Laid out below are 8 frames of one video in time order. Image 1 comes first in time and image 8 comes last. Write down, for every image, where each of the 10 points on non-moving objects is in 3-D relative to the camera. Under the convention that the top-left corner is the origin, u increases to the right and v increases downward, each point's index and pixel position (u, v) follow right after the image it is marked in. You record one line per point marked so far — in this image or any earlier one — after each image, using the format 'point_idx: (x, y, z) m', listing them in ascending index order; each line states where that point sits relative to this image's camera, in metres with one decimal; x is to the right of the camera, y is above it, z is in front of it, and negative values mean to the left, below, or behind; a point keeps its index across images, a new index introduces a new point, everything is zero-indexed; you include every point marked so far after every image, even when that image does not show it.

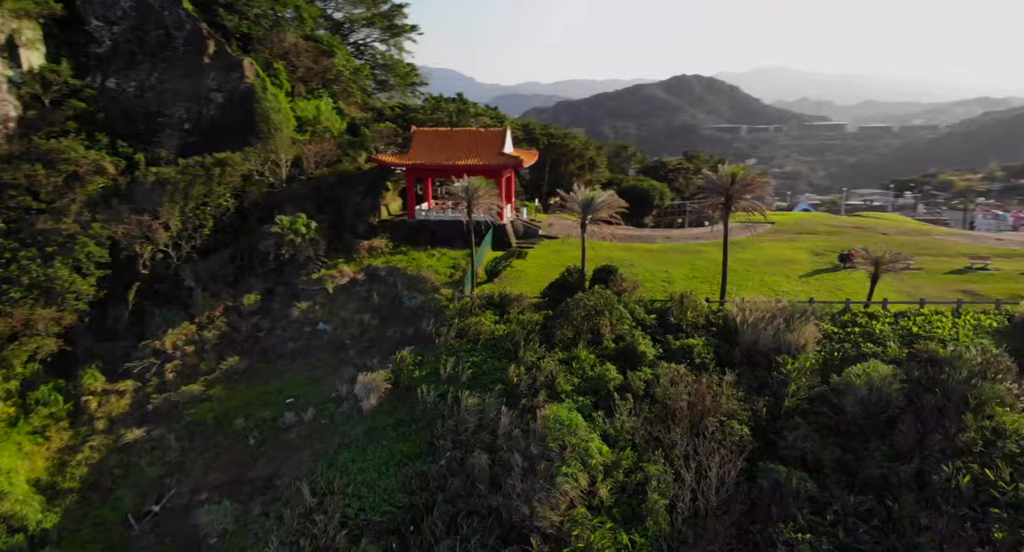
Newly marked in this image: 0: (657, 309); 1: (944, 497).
0: (+4.0, -0.9, +17.7) m
1: (+8.1, -4.1, +12.1) m
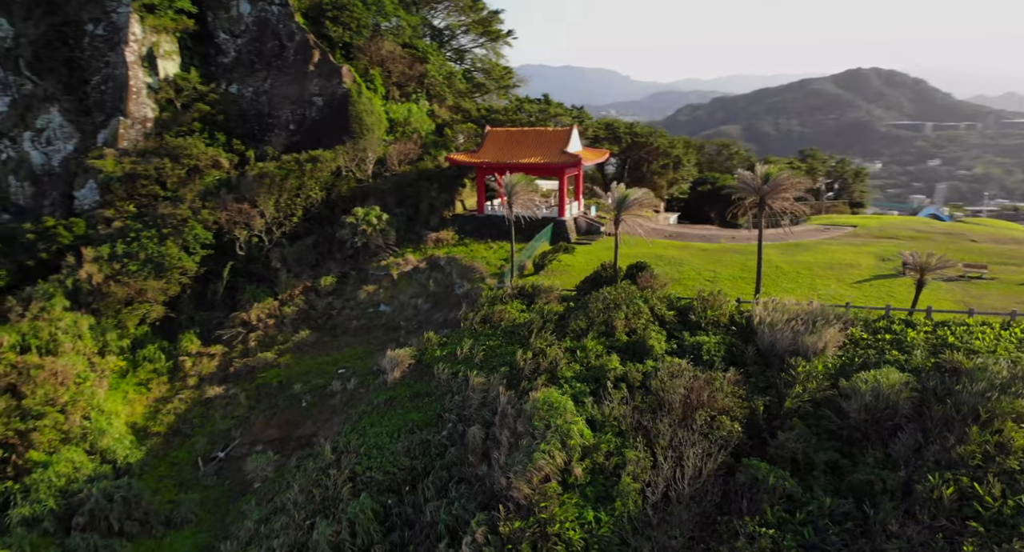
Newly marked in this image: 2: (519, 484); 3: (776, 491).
0: (+4.7, -0.8, +17.8) m
1: (+7.4, -4.1, +11.5) m
2: (+0.2, -4.2, +13.0) m
3: (+5.2, -4.2, +12.6) m
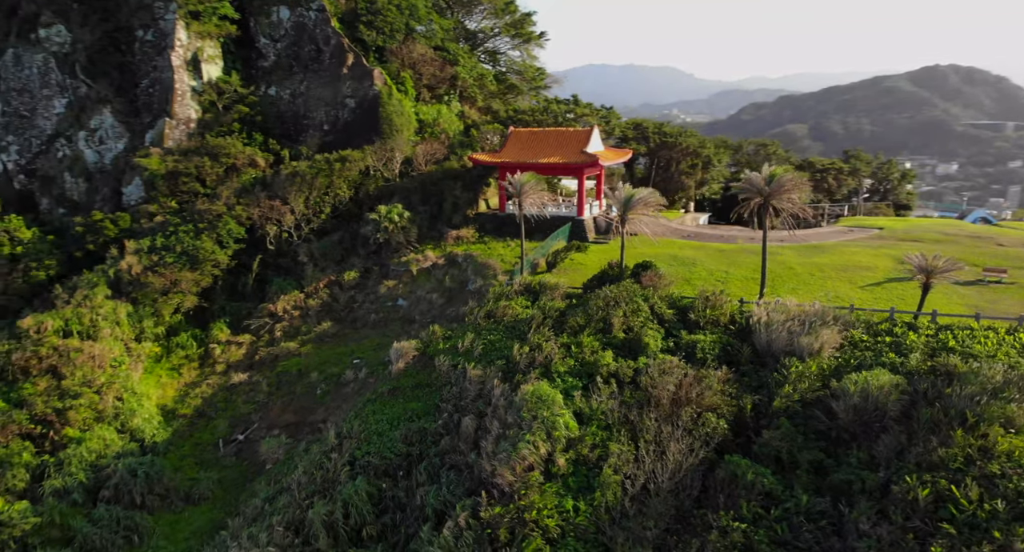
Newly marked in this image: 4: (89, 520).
0: (+4.7, -0.8, +17.9) m
1: (+6.9, -4.1, +11.5) m
2: (-0.2, -4.1, +13.5) m
3: (+4.8, -4.2, +12.7) m
4: (-10.8, -6.2, +16.4) m
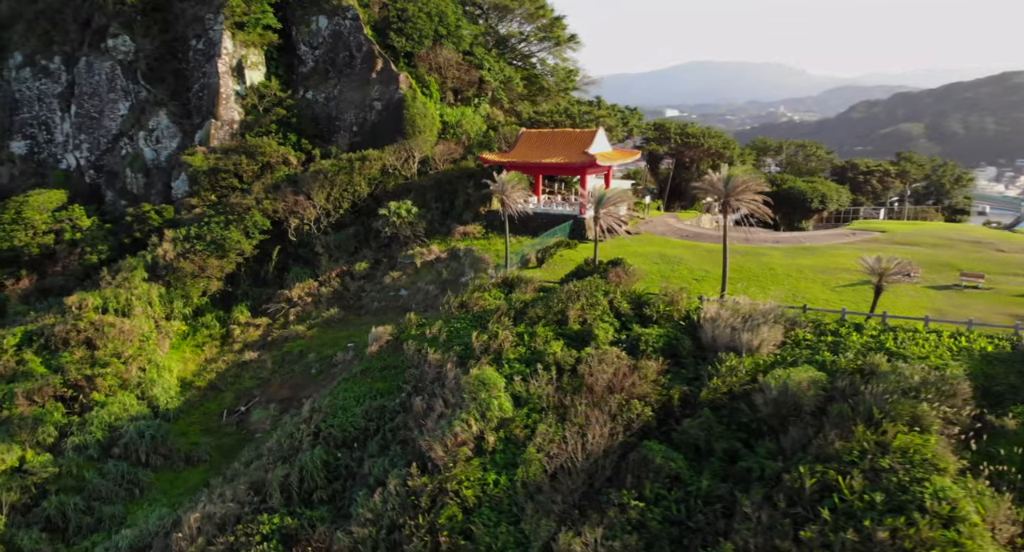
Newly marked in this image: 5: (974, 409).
0: (+3.7, -0.7, +18.6) m
1: (+5.1, -4.1, +11.9) m
2: (-1.7, -3.8, +14.7) m
3: (+3.1, -4.0, +13.3) m
4: (-12.0, -5.7, +18.8) m
5: (+9.2, -2.7, +12.9) m
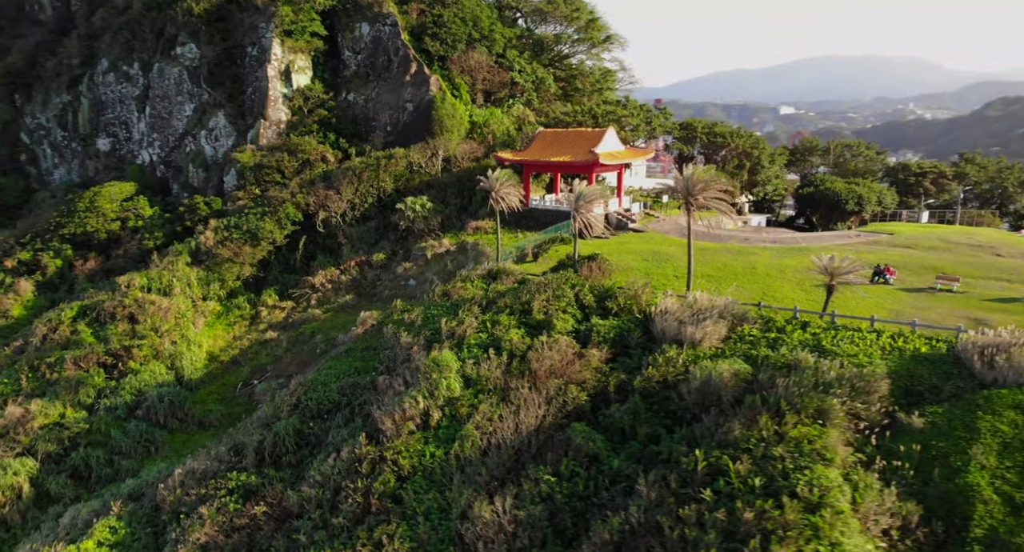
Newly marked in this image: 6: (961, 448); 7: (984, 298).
0: (+2.8, -0.5, +19.3) m
1: (+3.3, -3.9, +12.5) m
2: (-3.1, -3.5, +16.1) m
3: (+1.4, -3.8, +14.2) m
4: (-12.9, -5.0, +21.4) m
5: (+7.6, -2.6, +13.0) m
6: (+8.2, -3.2, +11.9) m
7: (+12.4, -0.6, +16.9) m
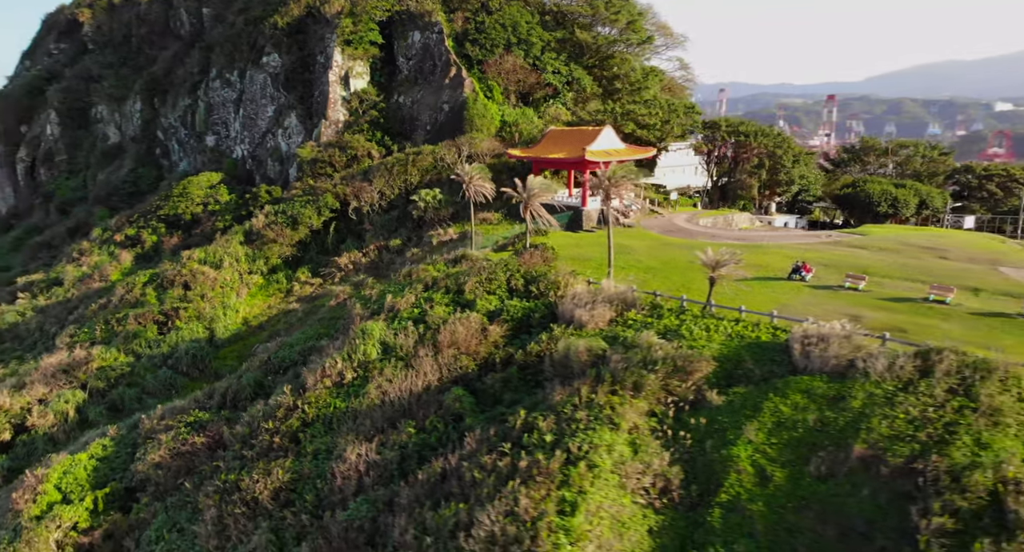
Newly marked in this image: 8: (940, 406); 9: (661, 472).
0: (+0.7, 0.0, +21.0) m
1: (-0.3, -3.5, +14.3) m
2: (-5.8, -2.8, +19.1) m
3: (-1.7, -3.3, +16.3) m
4: (-14.5, -3.9, +26.2) m
5: (+4.1, -2.4, +14.0) m
6: (+4.5, -2.9, +12.8) m
7: (+9.6, -0.5, +16.8) m
8: (+7.6, -2.3, +11.5) m
9: (+2.8, -3.8, +12.4) m
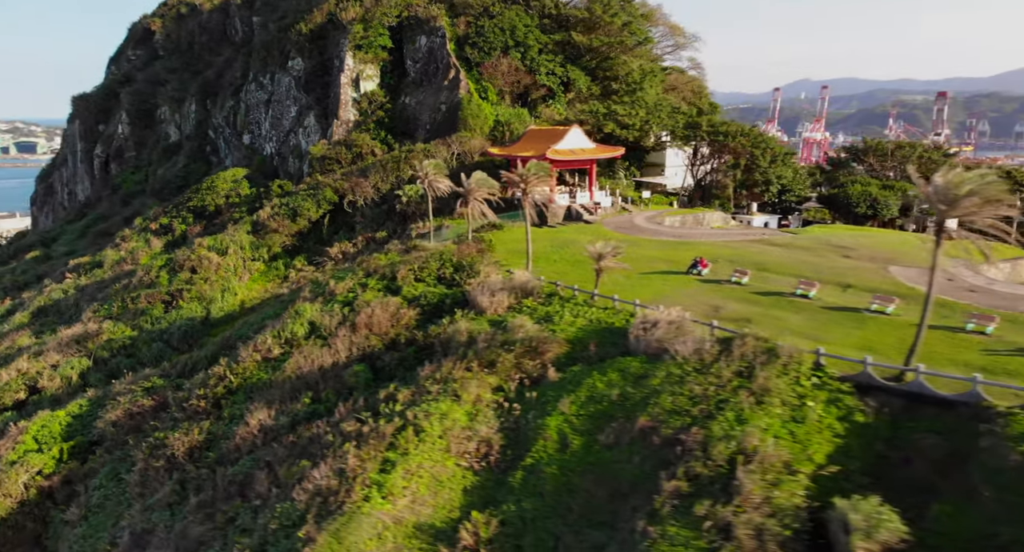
0: (-1.8, +0.3, +22.7) m
1: (-3.6, -3.1, +16.1) m
2: (-8.6, -2.2, +21.4) m
3: (-4.8, -2.9, +18.2) m
4: (-16.4, -3.1, +29.3) m
5: (+0.8, -2.1, +15.3) m
6: (+1.0, -2.7, +14.0) m
7: (+6.6, -0.4, +17.6) m
8: (+4.1, -2.1, +12.5) m
9: (-0.7, -3.5, +13.9) m
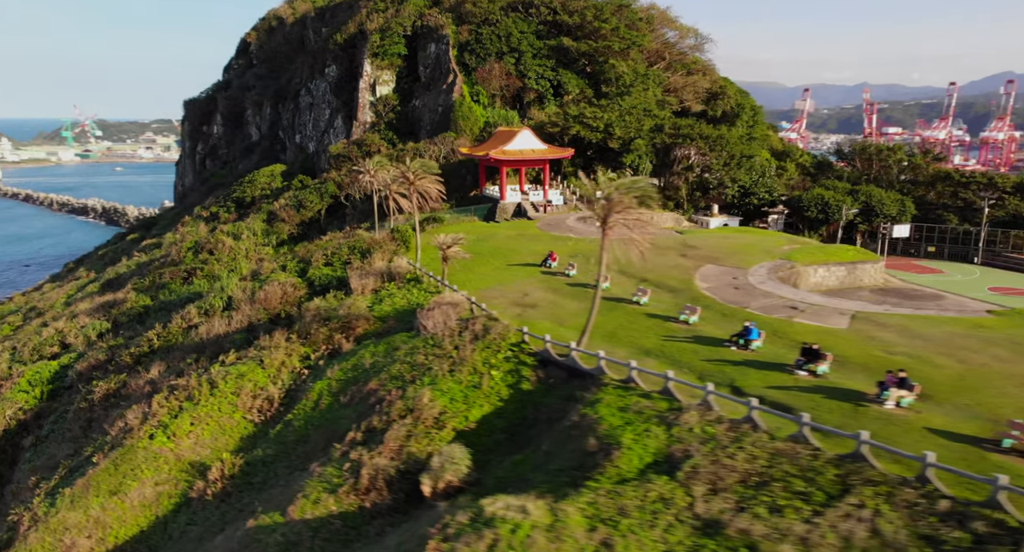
0: (-5.7, +0.9, +25.5) m
1: (-8.6, -2.5, +19.4) m
2: (-12.7, -1.4, +25.4) m
3: (-9.5, -2.2, +21.7) m
4: (-19.2, -2.1, +34.5) m
5: (-4.5, -1.6, +17.9) m
6: (-4.4, -2.2, +16.6) m
7: (+1.8, -0.2, +19.1) m
8: (-1.7, -1.8, +14.6) m
9: (-6.1, -3.0, +16.7) m
